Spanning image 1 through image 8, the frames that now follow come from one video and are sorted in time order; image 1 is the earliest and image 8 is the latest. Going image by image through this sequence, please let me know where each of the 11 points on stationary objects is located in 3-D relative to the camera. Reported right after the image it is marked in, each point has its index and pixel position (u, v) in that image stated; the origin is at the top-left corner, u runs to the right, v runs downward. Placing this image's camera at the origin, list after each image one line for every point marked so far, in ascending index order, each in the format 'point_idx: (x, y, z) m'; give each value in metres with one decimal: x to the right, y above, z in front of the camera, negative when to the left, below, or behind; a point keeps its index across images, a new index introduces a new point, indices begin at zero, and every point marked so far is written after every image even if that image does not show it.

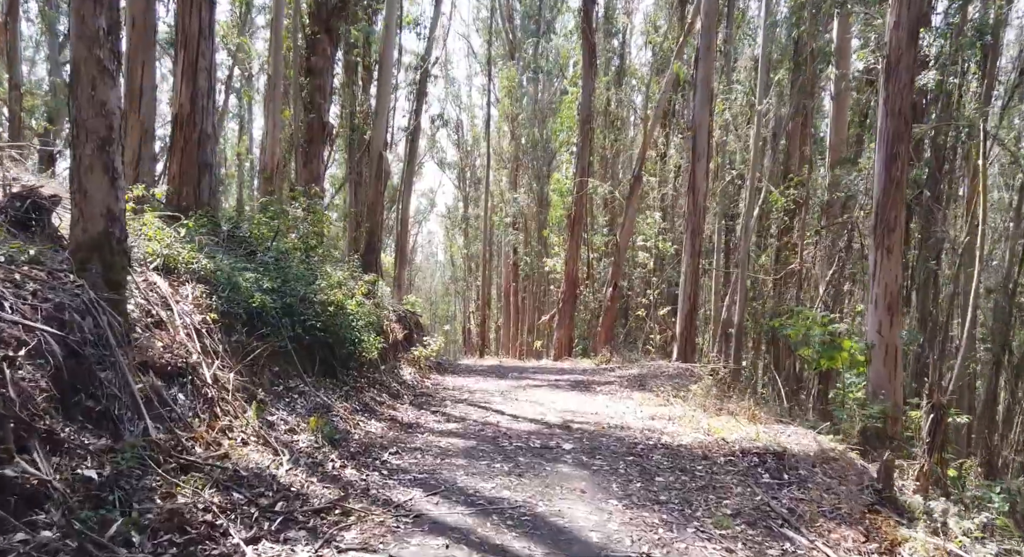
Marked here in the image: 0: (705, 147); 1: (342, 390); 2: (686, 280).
0: (+3.6, +2.4, +16.0) m
1: (-1.9, -1.3, +9.5) m
2: (+3.3, 0.0, +16.1) m
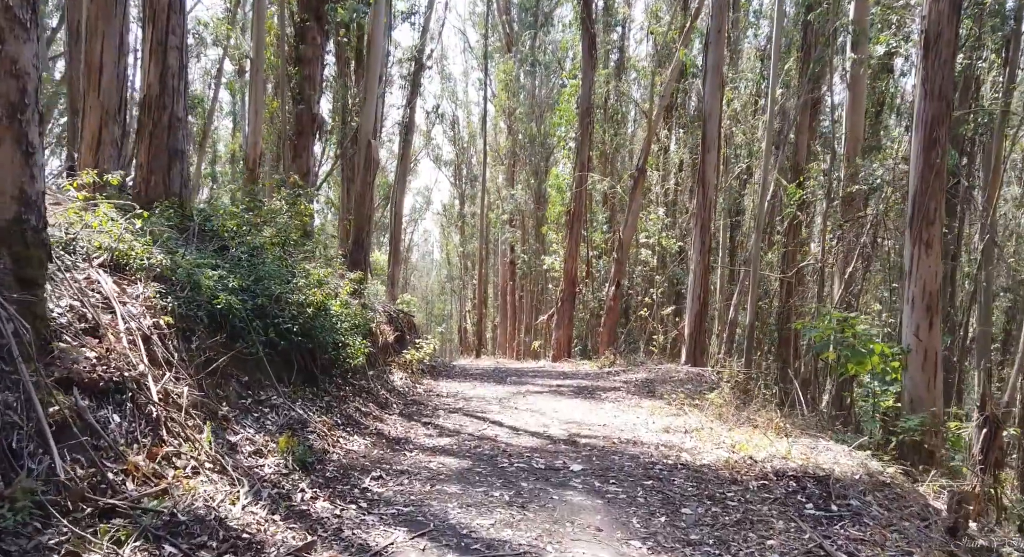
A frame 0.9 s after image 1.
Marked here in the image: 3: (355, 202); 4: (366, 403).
0: (+3.6, +2.5, +15.0) m
1: (-1.9, -1.2, +8.5) m
2: (+3.3, 0.0, +15.2) m
3: (-2.4, +1.1, +12.7) m
4: (-1.6, -1.4, +9.7) m
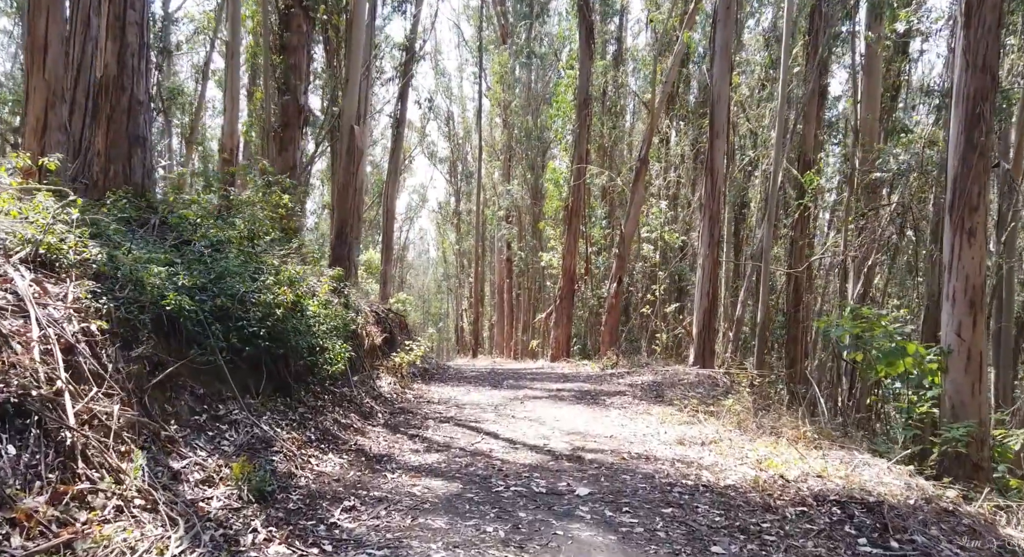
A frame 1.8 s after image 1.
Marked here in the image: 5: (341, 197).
0: (+3.5, +2.5, +14.1) m
1: (-2.0, -1.2, +7.6) m
2: (+3.2, +0.1, +14.3) m
3: (-2.4, +1.2, +11.8) m
4: (-1.7, -1.4, +8.7) m
5: (-2.4, +1.1, +11.8) m
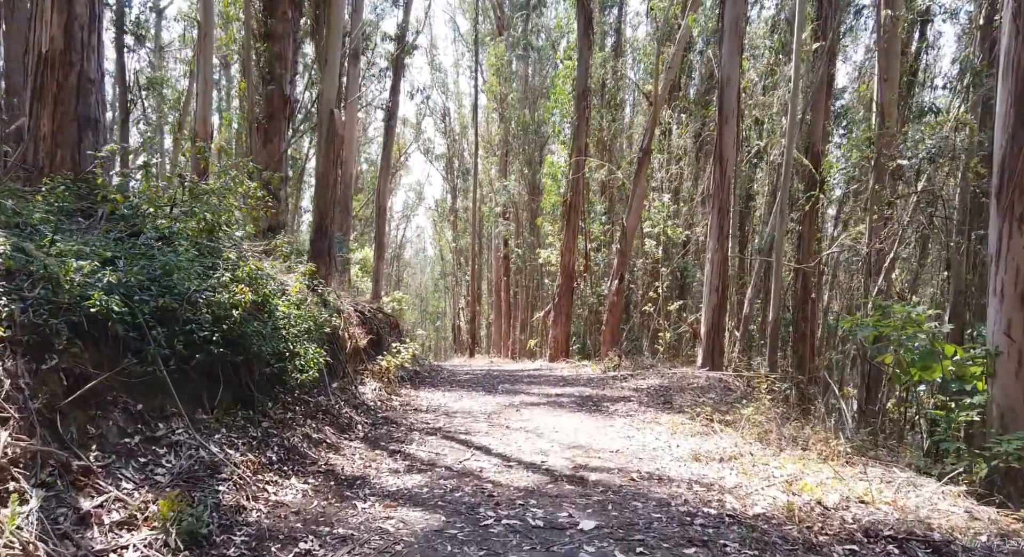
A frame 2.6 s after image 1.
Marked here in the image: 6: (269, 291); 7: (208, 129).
0: (+3.4, +2.6, +13.2) m
1: (-2.0, -1.2, +6.7) m
2: (+3.1, +0.1, +13.4) m
3: (-2.5, +1.2, +10.8) m
4: (-1.7, -1.3, +7.8) m
5: (-2.4, +1.2, +10.8) m
6: (-2.2, -0.1, +7.7) m
7: (-4.5, +2.2, +12.7) m
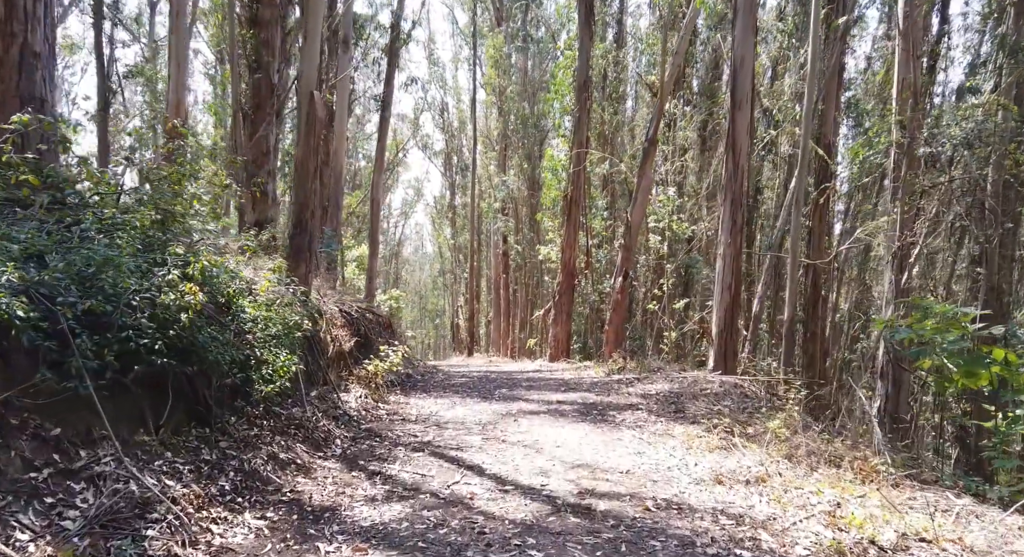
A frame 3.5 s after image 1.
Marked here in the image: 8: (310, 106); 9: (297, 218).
0: (+3.4, +2.7, +12.3) m
1: (-2.1, -1.2, +5.8) m
2: (+3.1, +0.2, +12.5) m
3: (-2.5, +1.2, +9.9) m
4: (-1.8, -1.3, +6.9) m
5: (-2.5, +1.2, +9.9) m
6: (-2.2, -0.1, +6.8) m
7: (-4.6, +2.3, +11.8) m
8: (-2.3, +2.0, +9.9) m
9: (-2.5, +0.7, +9.9) m
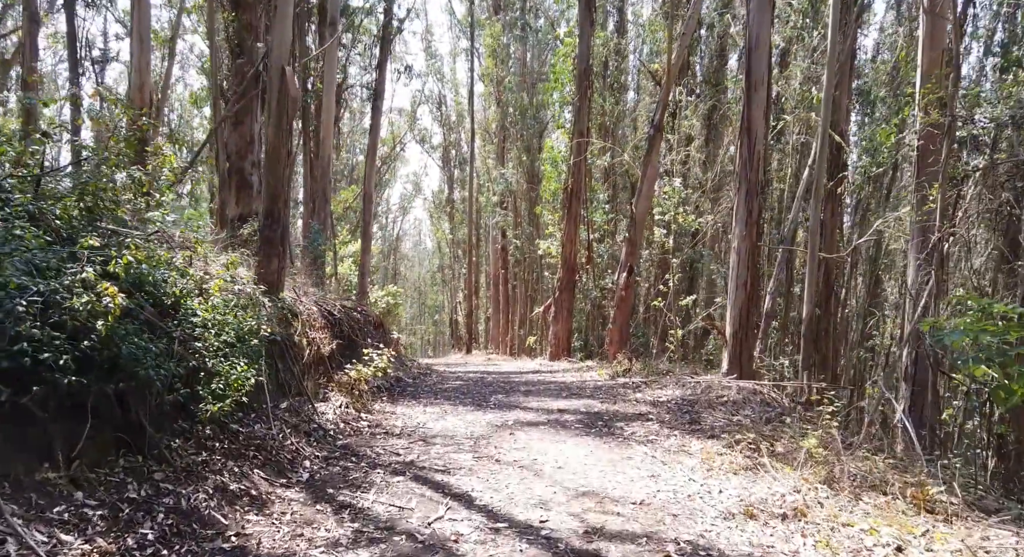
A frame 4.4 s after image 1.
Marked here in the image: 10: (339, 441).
0: (+3.3, +2.7, +11.2) m
1: (-2.1, -1.2, +4.8) m
2: (+3.0, +0.3, +11.5) m
3: (-2.6, +1.3, +8.9) m
4: (-1.8, -1.3, +5.9) m
5: (-2.5, +1.2, +8.9) m
6: (-2.3, -0.1, +5.8) m
7: (-4.6, +2.3, +10.8) m
8: (-2.4, +2.0, +8.9) m
9: (-2.6, +0.7, +8.9) m
10: (-1.5, -1.5, +7.6) m
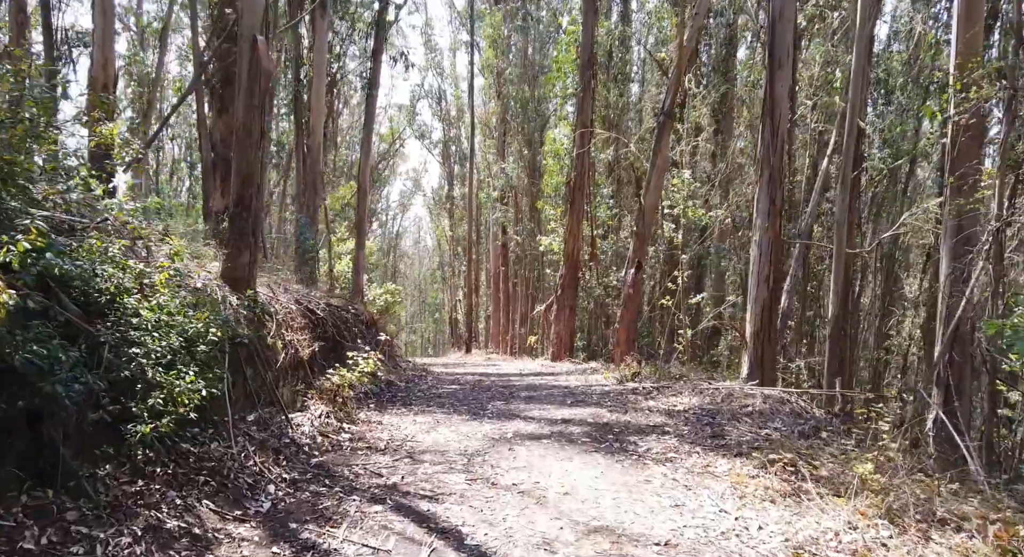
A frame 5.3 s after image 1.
0: (+3.3, +2.8, +10.3) m
1: (-2.1, -1.1, +3.8) m
2: (+3.1, +0.3, +10.5) m
3: (-2.6, +1.3, +7.9) m
4: (-1.8, -1.3, +5.0) m
5: (-2.5, +1.3, +7.9) m
6: (-2.3, 0.0, +4.8) m
7: (-4.6, +2.4, +9.8) m
8: (-2.4, +2.1, +7.9) m
9: (-2.6, +0.8, +7.9) m
10: (-1.6, -1.4, +6.6) m
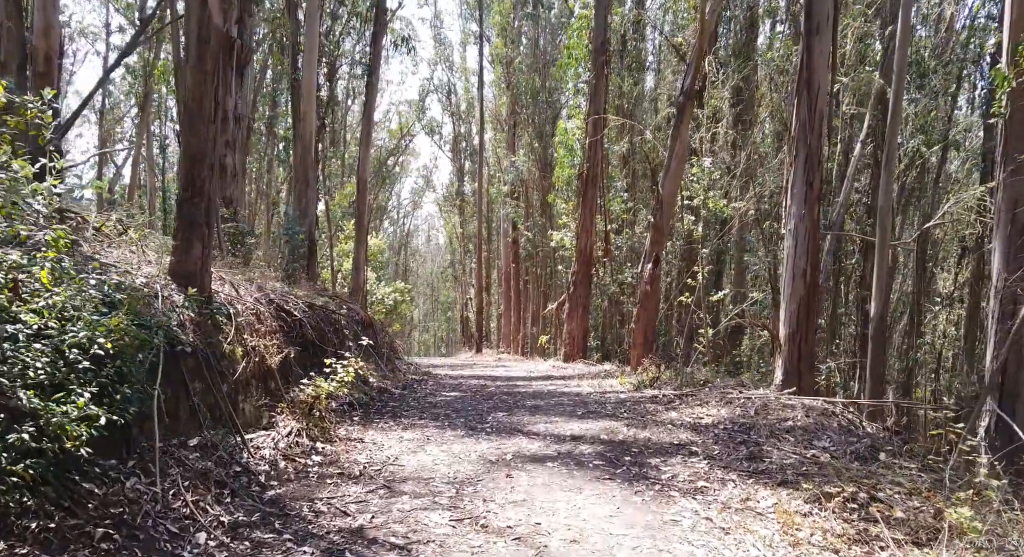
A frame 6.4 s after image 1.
0: (+3.3, +2.8, +9.0) m
1: (-2.2, -1.1, +2.7) m
2: (+3.1, +0.4, +9.2) m
3: (-2.6, +1.3, +6.8) m
4: (-1.9, -1.2, +3.8) m
5: (-2.5, +1.3, +6.8) m
6: (-2.3, 0.0, +3.6) m
7: (-4.6, +2.4, +8.7) m
8: (-2.4, +2.1, +6.7) m
9: (-2.6, +0.8, +6.8) m
10: (-1.6, -1.4, +5.5) m
